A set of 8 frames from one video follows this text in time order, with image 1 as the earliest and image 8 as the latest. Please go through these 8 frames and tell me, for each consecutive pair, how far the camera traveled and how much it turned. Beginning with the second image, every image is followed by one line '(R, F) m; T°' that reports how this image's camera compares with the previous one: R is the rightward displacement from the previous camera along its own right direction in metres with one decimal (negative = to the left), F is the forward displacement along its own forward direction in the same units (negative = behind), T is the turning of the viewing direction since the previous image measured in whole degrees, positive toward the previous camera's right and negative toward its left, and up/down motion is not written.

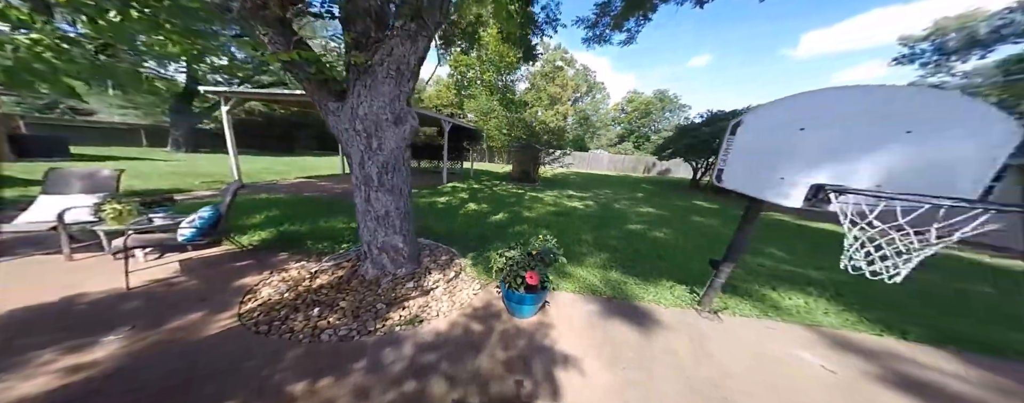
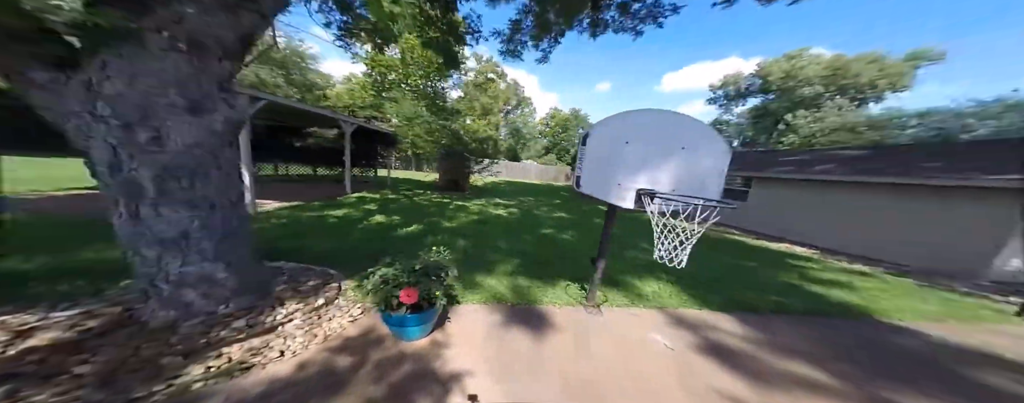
(+0.4, +0.1) m; +14°
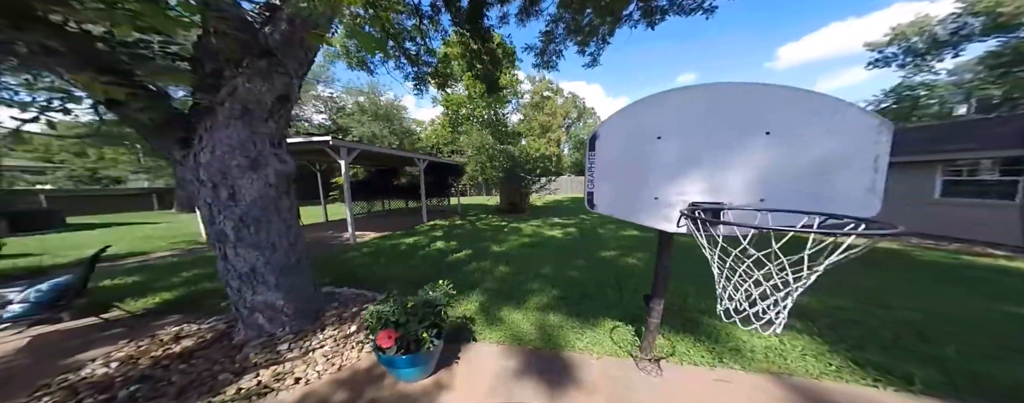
(+0.6, +0.4) m; -18°
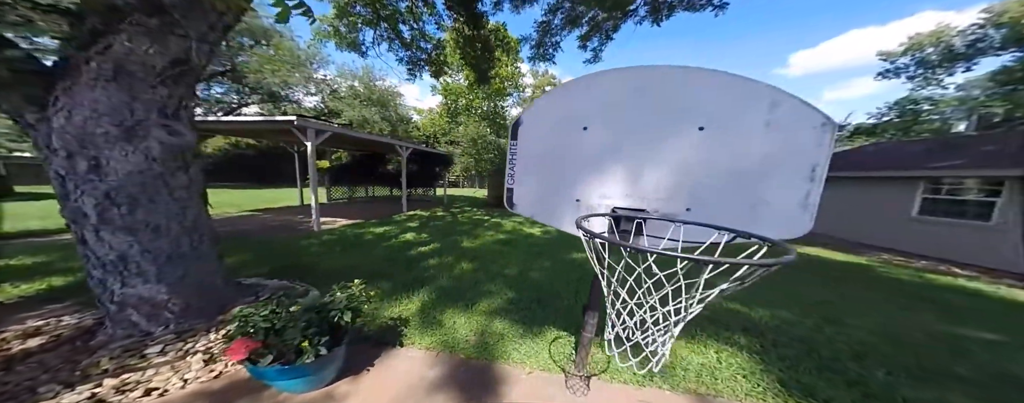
(+0.5, +0.2) m; 0°
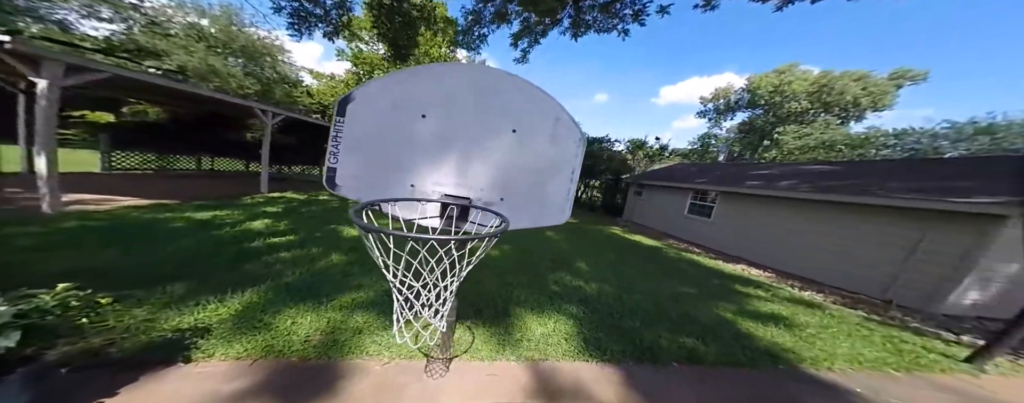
(+0.3, -0.1) m; +20°
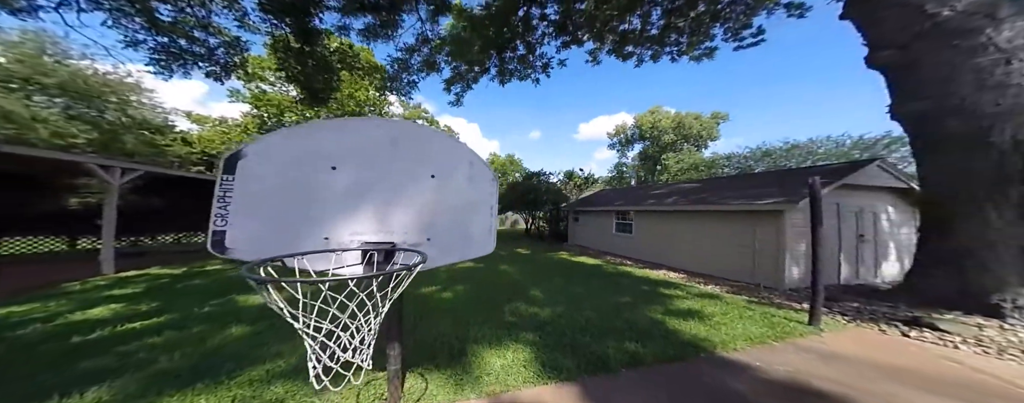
(0.0, -0.2) m; +12°
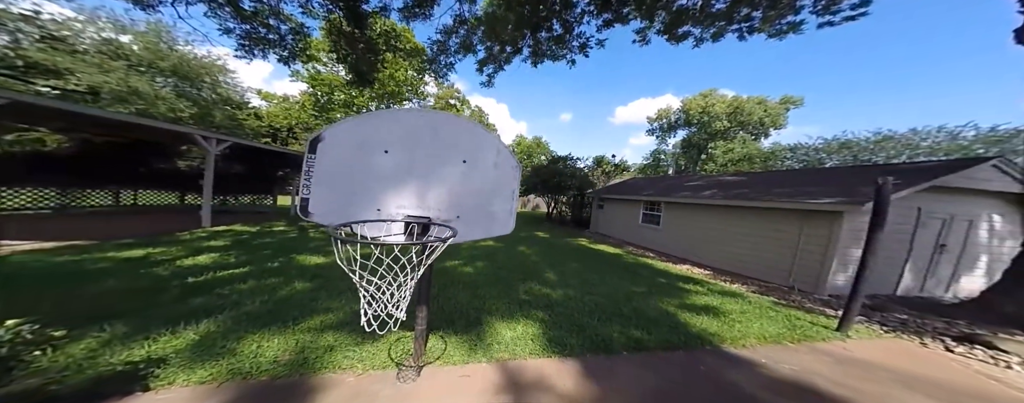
(+0.1, -0.1) m; -6°
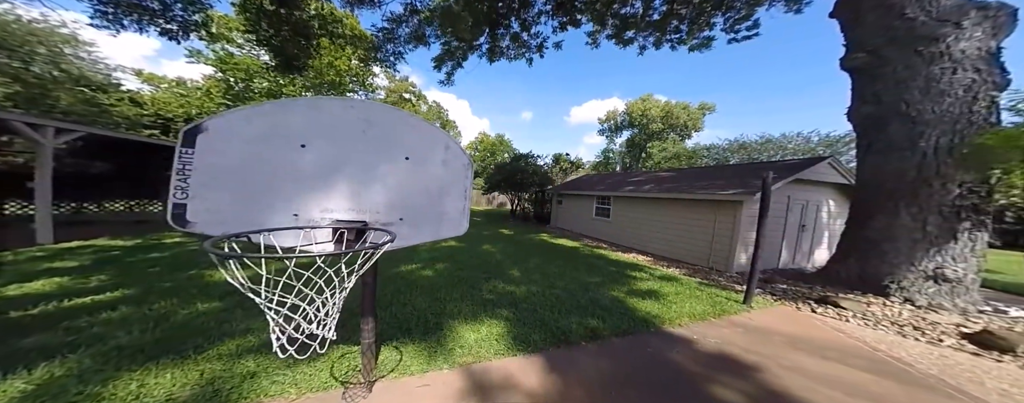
(-0.1, +0.1) m; +10°
